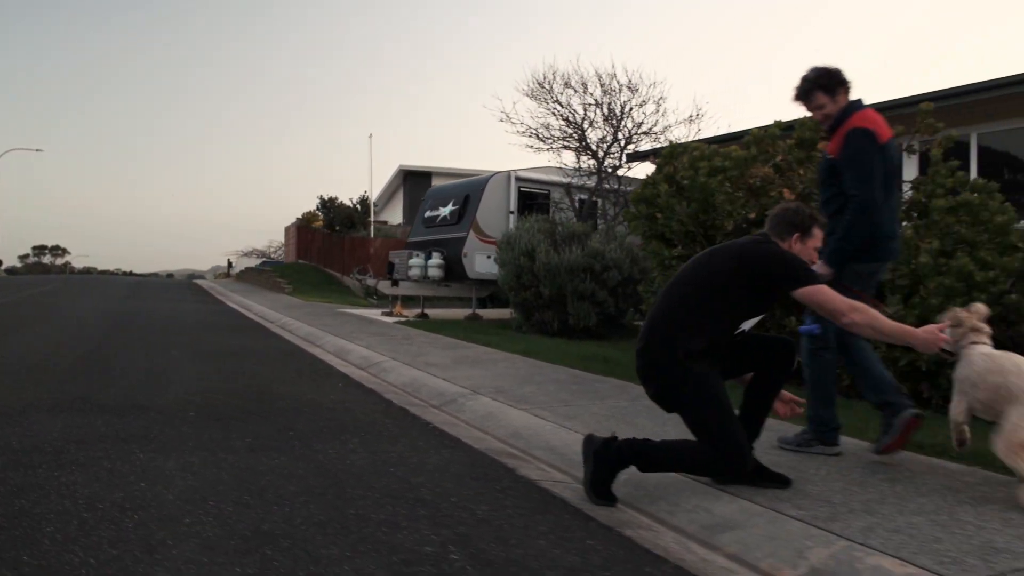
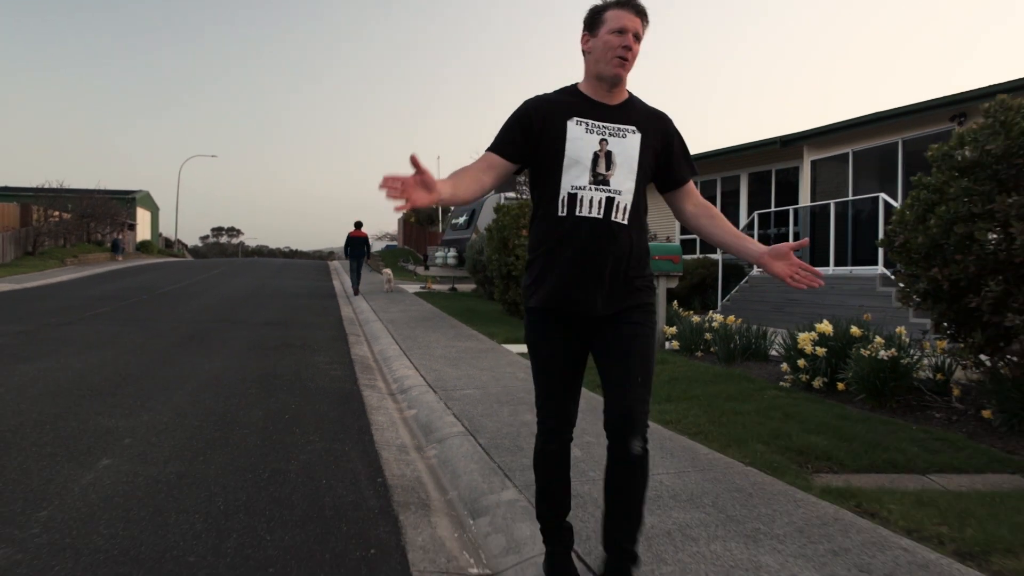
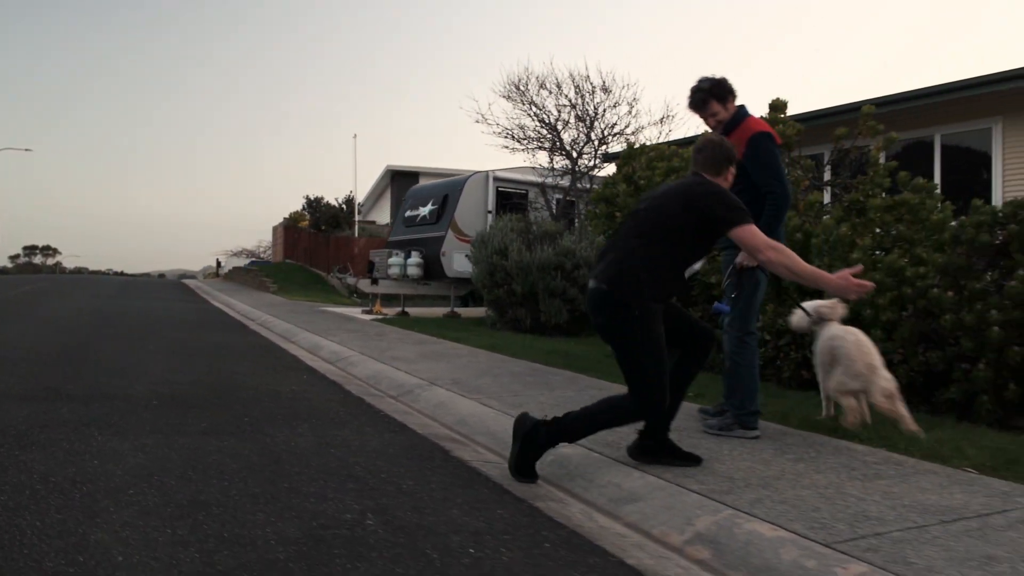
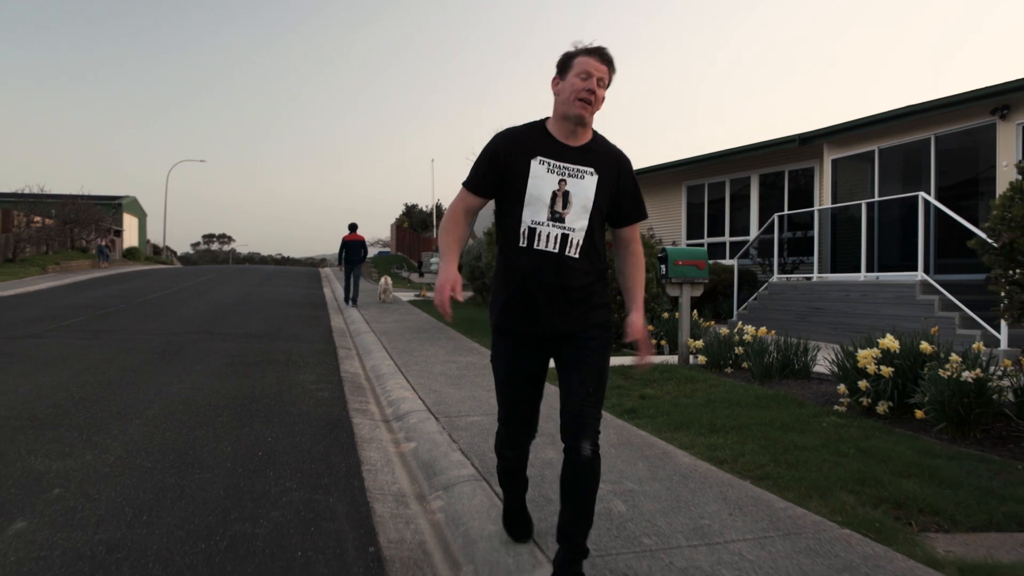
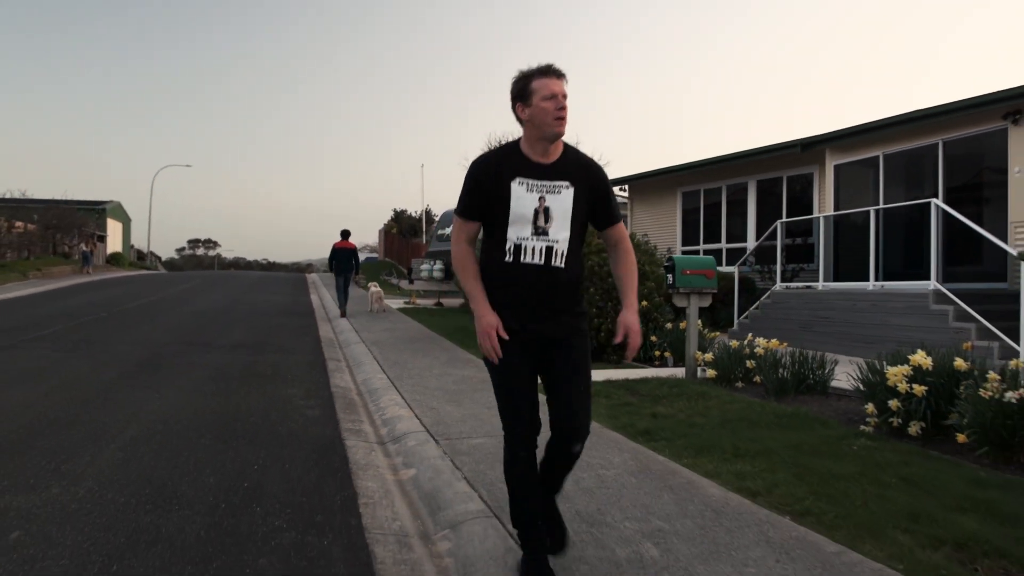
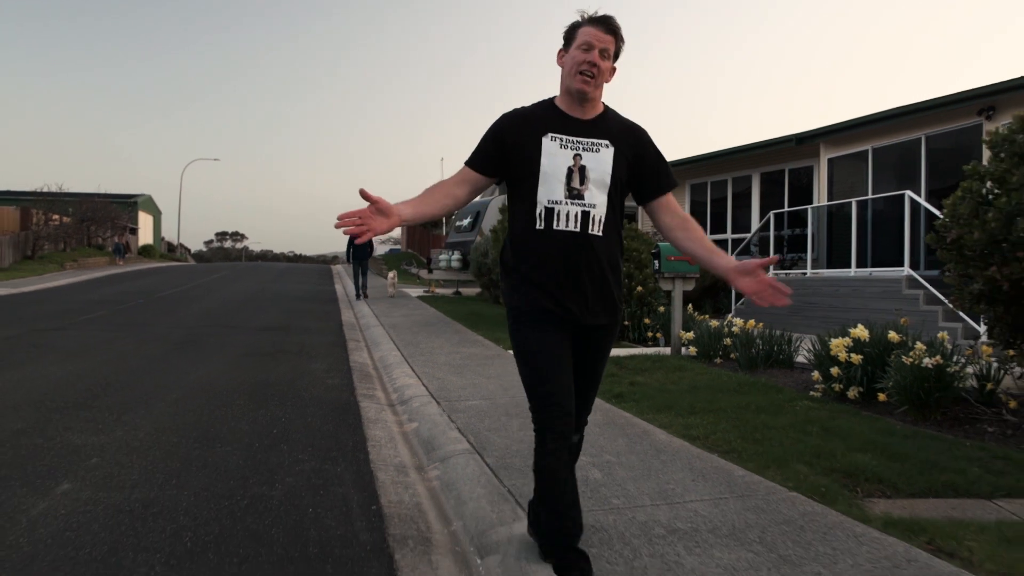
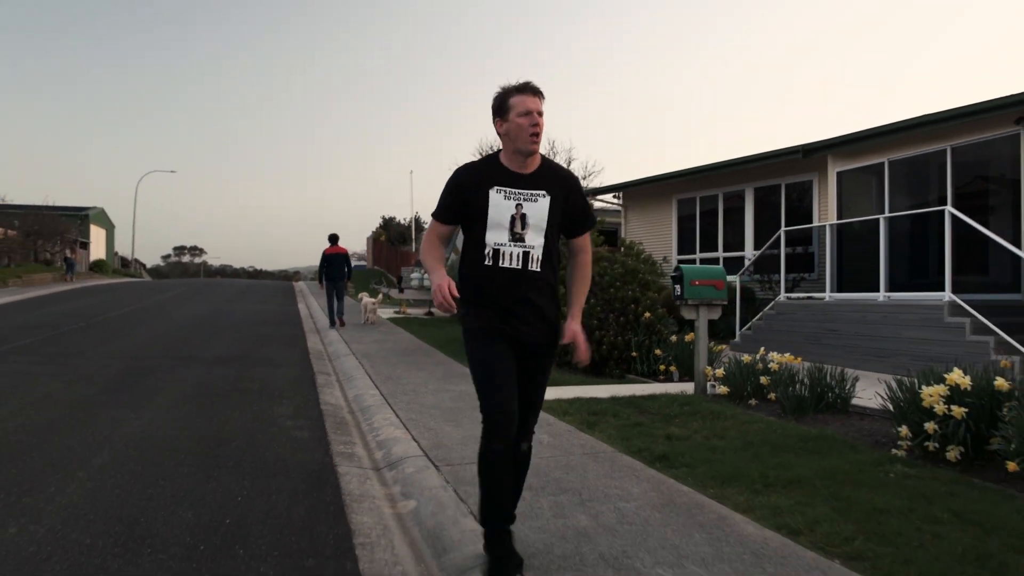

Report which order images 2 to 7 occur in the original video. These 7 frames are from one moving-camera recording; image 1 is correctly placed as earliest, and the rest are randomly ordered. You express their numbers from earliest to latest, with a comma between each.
3, 7, 5, 4, 6, 2
